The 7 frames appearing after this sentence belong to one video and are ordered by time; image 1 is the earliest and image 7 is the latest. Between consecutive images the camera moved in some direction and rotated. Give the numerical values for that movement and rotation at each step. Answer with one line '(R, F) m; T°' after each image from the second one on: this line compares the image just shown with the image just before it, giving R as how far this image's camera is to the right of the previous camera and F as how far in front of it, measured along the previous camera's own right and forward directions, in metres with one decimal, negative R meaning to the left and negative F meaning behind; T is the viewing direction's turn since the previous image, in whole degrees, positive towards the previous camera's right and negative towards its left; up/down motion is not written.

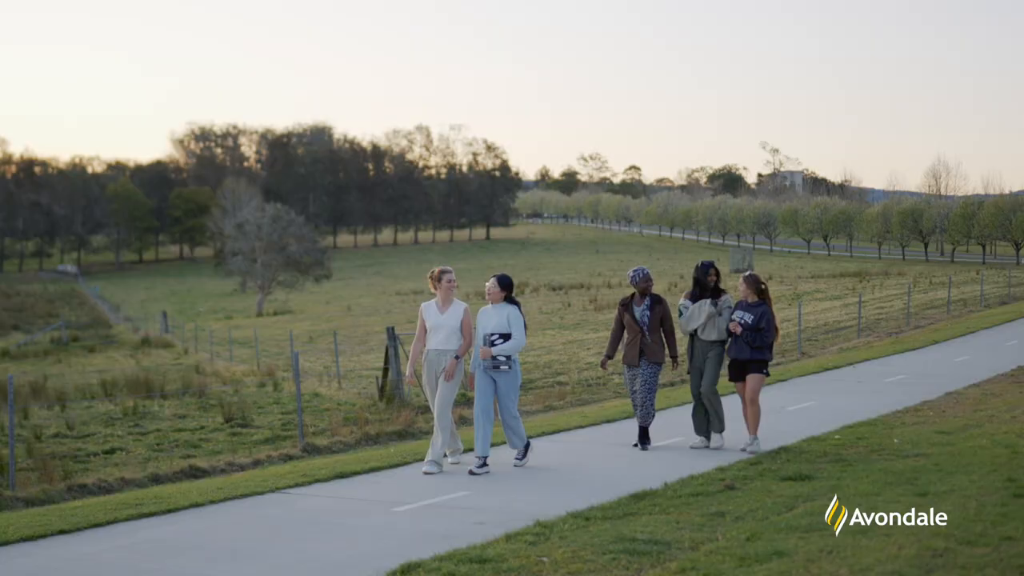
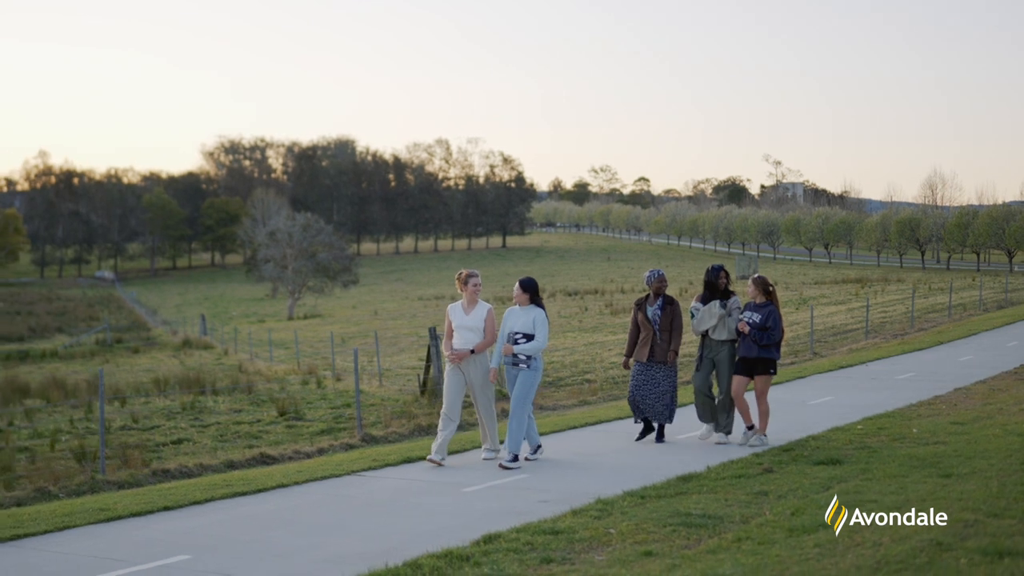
(-0.9, -0.9) m; +1°
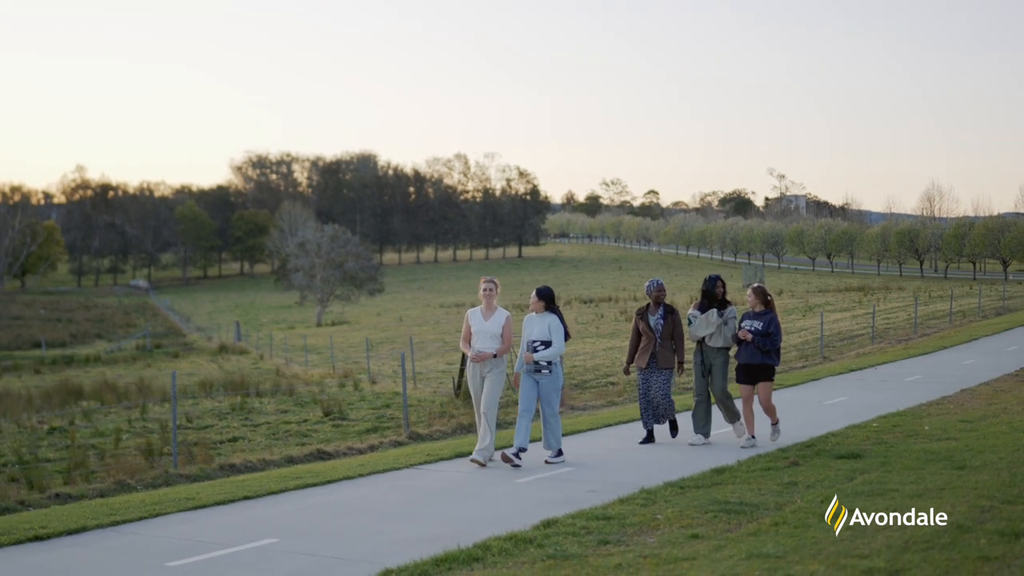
(-0.7, -0.9) m; +1°
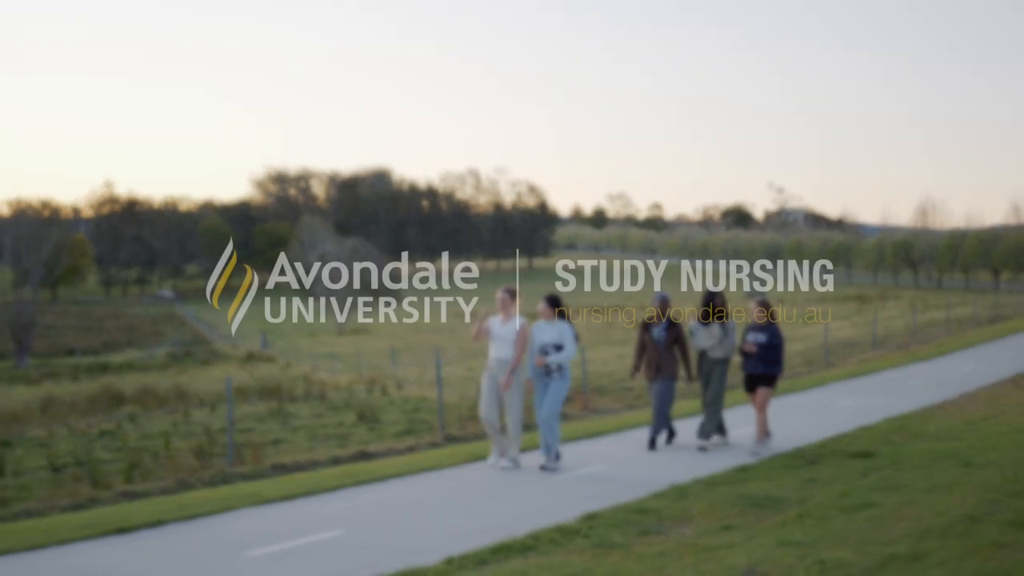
(-0.7, -0.8) m; +1°
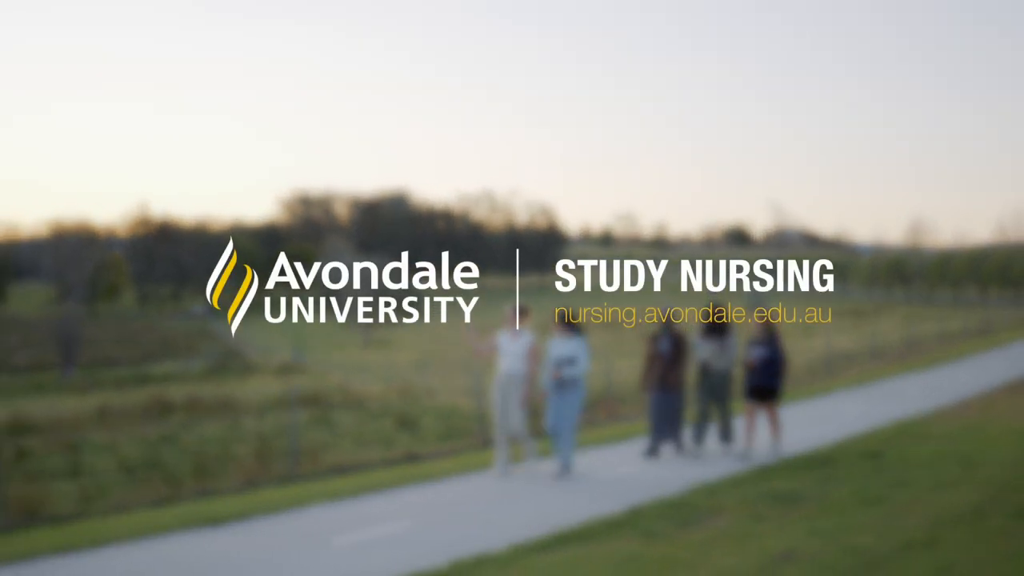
(-0.9, -1.2) m; +1°
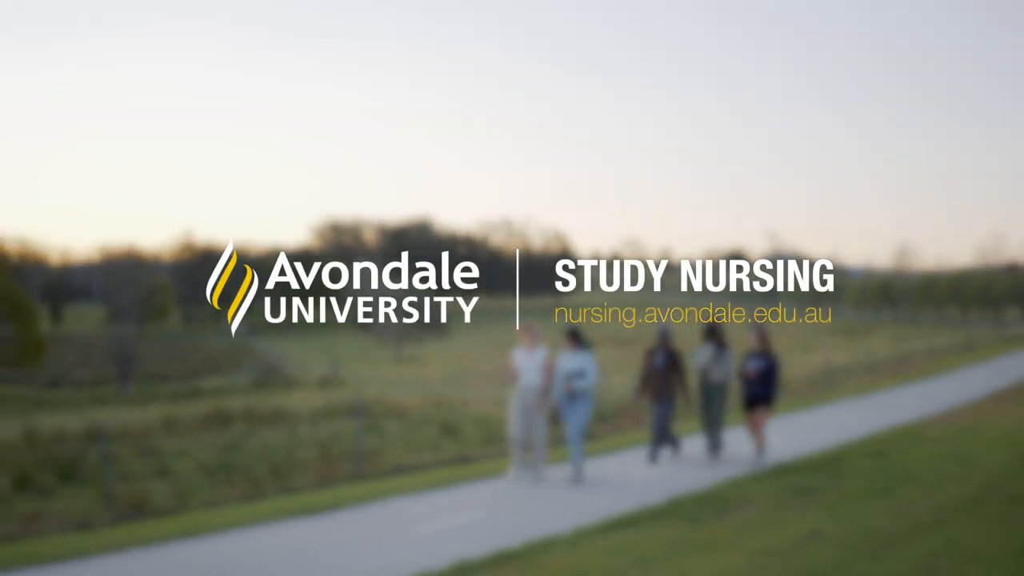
(-1.1, -1.8) m; +1°
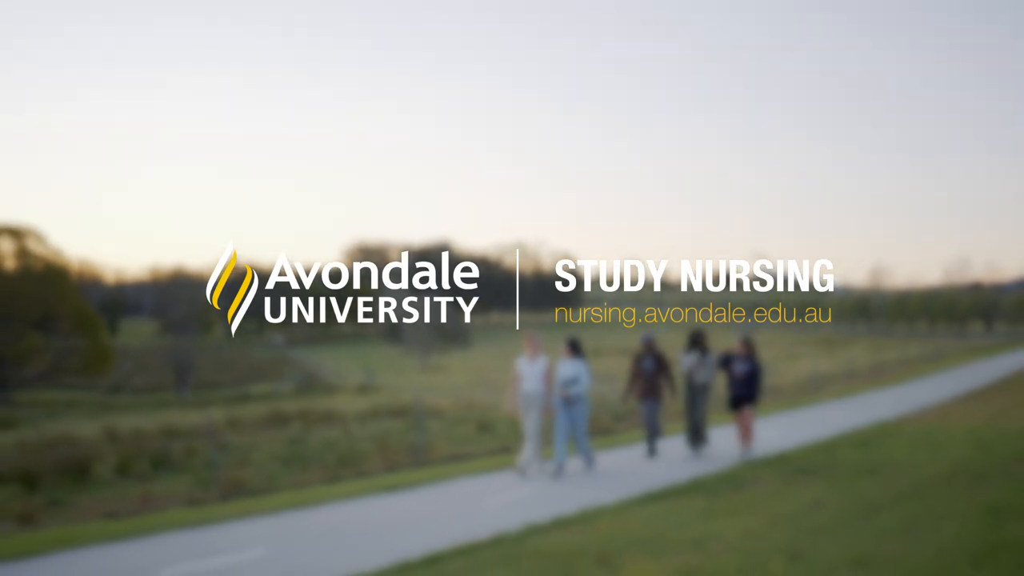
(-1.2, -2.6) m; +2°
